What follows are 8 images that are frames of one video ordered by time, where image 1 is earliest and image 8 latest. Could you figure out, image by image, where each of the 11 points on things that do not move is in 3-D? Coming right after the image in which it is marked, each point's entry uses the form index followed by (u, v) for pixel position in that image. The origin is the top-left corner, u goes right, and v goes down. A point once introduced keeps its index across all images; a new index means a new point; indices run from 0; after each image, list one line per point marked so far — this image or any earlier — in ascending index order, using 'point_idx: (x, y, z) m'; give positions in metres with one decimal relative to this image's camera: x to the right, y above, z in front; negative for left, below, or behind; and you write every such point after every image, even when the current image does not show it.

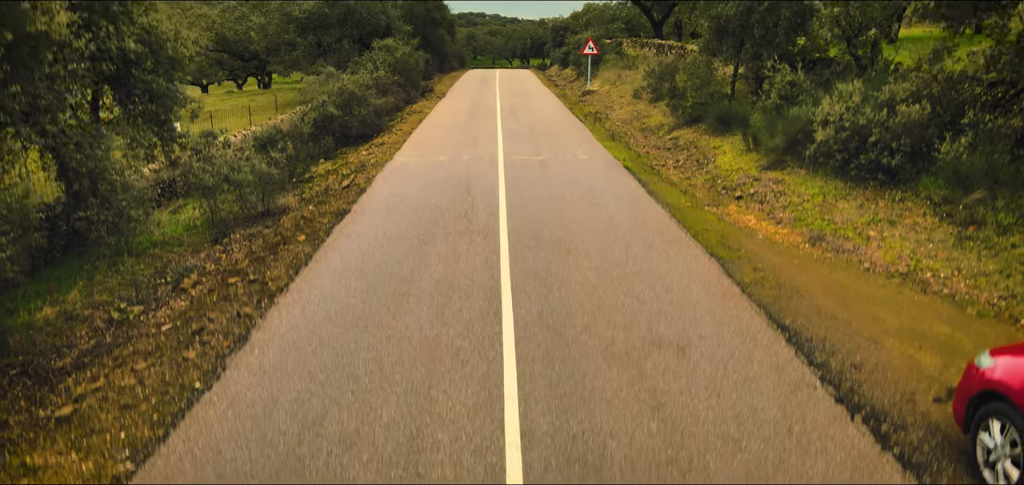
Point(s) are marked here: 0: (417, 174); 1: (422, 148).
0: (-1.9, +1.4, +11.3) m
1: (-2.3, +2.4, +14.1) m
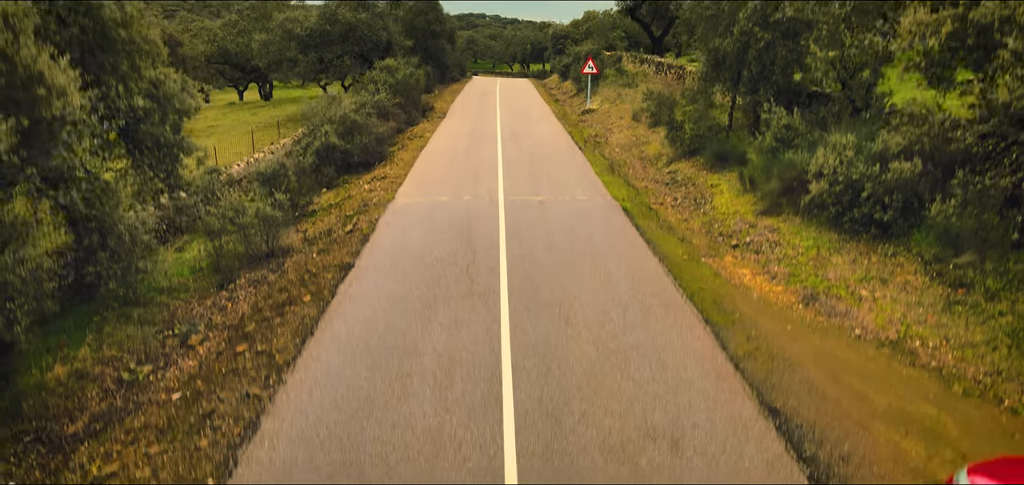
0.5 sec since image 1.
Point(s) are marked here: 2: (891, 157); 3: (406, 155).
0: (-1.9, +0.5, +11.5) m
1: (-2.3, +1.5, +14.3) m
2: (+6.8, +1.5, +9.8) m
3: (-3.6, +2.9, +18.5) m
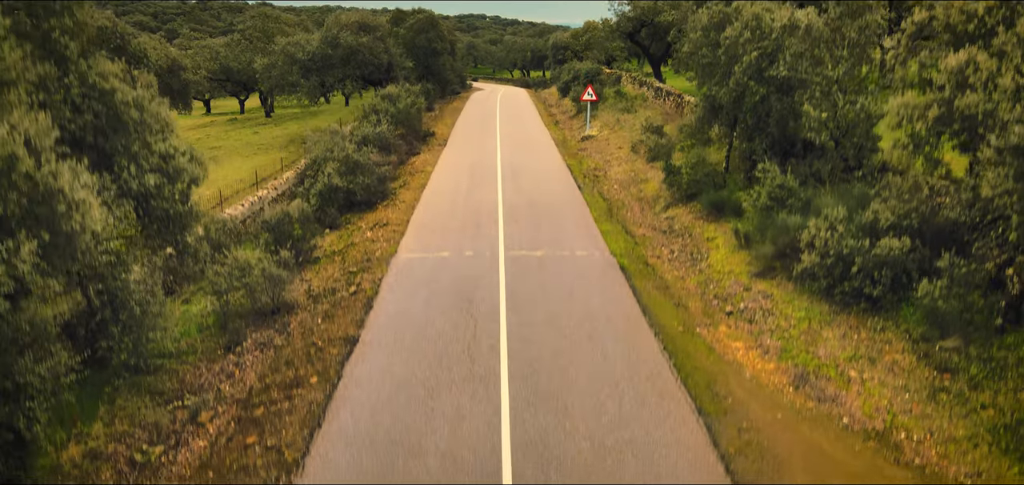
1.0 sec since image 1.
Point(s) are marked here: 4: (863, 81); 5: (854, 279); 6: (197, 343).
0: (-1.9, -0.8, +11.8) m
1: (-2.3, +0.2, +14.6) m
2: (+6.8, +0.2, +10.0) m
3: (-3.6, +1.6, +18.8) m
4: (+8.2, +3.8, +12.8) m
5: (+6.2, -0.7, +10.0) m
6: (-6.6, -2.1, +11.4) m
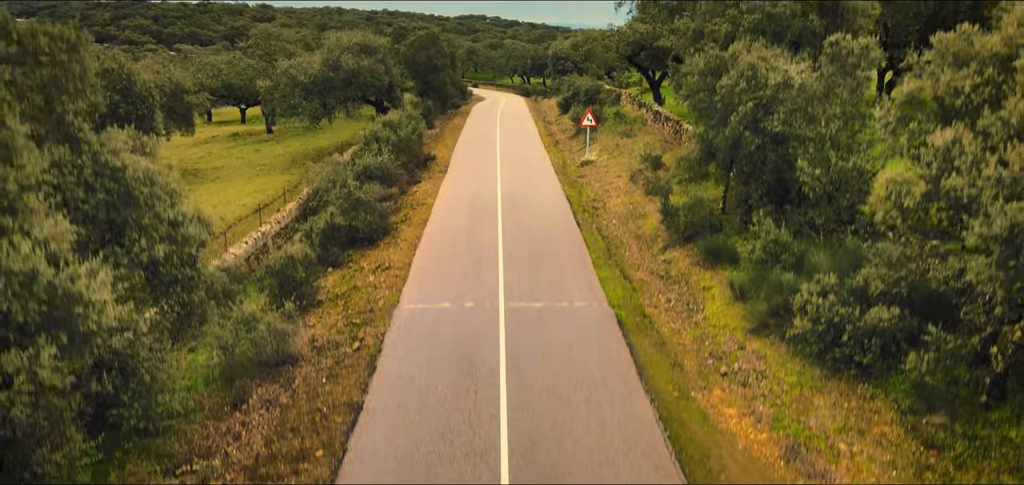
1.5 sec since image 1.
0: (-1.9, -2.1, +12.0) m
1: (-2.3, -1.1, +14.8) m
2: (+6.8, -1.1, +10.3) m
3: (-3.6, +0.4, +19.1) m
4: (+8.2, +2.5, +13.0) m
5: (+6.2, -1.9, +10.2) m
6: (-6.6, -3.4, +11.7) m
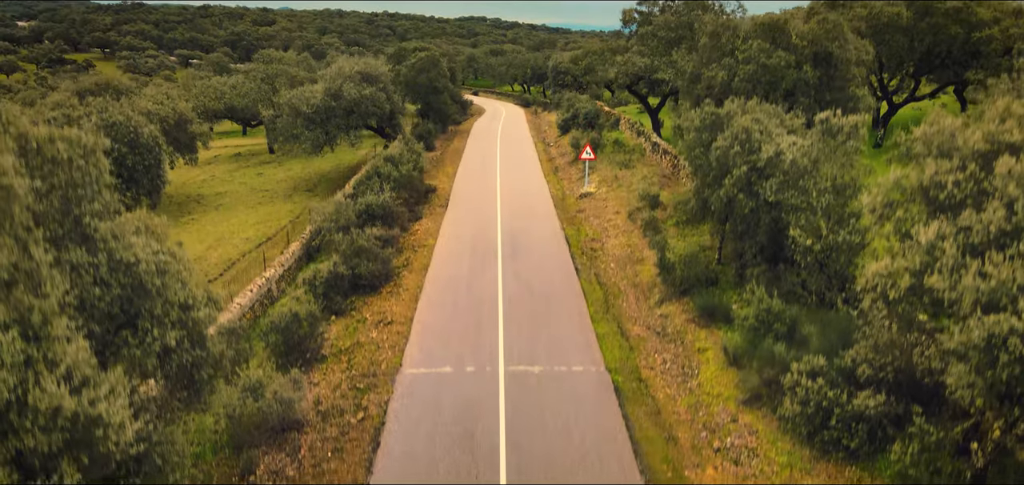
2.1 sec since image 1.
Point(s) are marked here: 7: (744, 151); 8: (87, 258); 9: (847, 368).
0: (-2.0, -3.8, +12.4) m
1: (-2.3, -2.7, +15.2) m
2: (+6.8, -2.7, +10.6) m
3: (-3.6, -1.3, +19.5) m
4: (+8.2, +0.8, +13.4) m
5: (+6.2, -3.6, +10.6) m
6: (-6.6, -5.0, +12.0) m
7: (+6.5, +2.5, +15.2) m
8: (-7.2, -0.3, +9.2) m
9: (+6.7, -2.5, +10.9) m
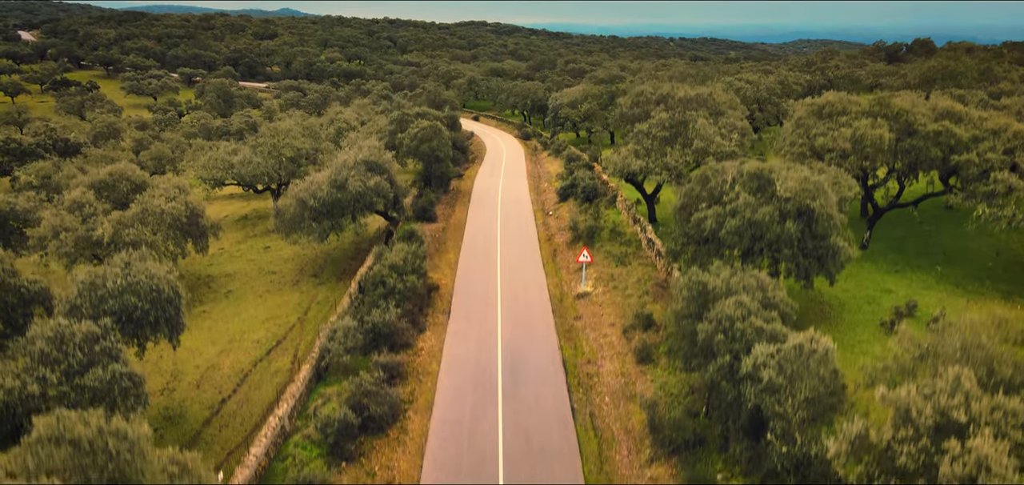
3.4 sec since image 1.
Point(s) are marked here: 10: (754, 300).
0: (-2.0, -9.2, +13.5) m
1: (-2.4, -8.2, +16.3) m
2: (+6.8, -8.2, +11.8) m
3: (-3.6, -6.8, +20.6) m
4: (+8.2, -4.6, +14.5) m
5: (+6.2, -9.0, +11.7) m
6: (-6.6, -10.4, +13.1) m
7: (+6.4, -2.9, +16.3) m
8: (-7.2, -5.7, +10.4) m
9: (+6.7, -7.9, +12.0) m
10: (+7.7, -1.8, +17.4) m
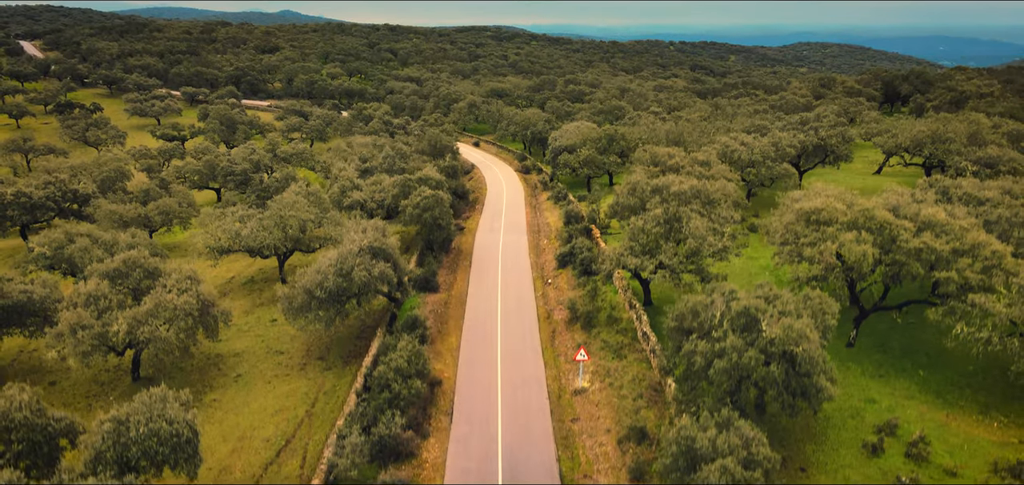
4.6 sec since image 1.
0: (-2.0, -14.8, +14.7) m
1: (-2.4, -13.8, +17.5) m
2: (+6.8, -13.8, +12.9) m
3: (-3.6, -12.4, +21.8) m
4: (+8.2, -10.2, +15.7) m
5: (+6.2, -14.6, +12.9) m
6: (-6.6, -16.1, +14.3) m
7: (+6.4, -8.5, +17.5) m
8: (-7.2, -11.3, +11.6) m
9: (+6.6, -13.5, +13.2) m
10: (+7.7, -7.4, +18.6) m
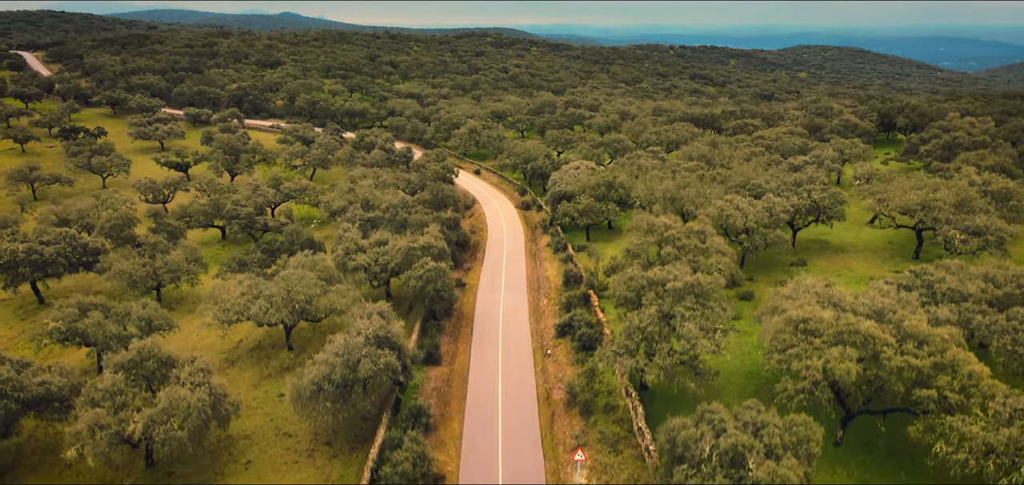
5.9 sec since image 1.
0: (-2.0, -21.0, +16.0) m
1: (-2.3, -20.0, +18.8) m
2: (+6.8, -20.0, +14.2) m
3: (-3.6, -18.7, +23.1) m
4: (+8.2, -16.4, +17.0) m
5: (+6.2, -20.8, +14.2) m
6: (-6.6, -22.3, +15.6) m
7: (+6.5, -14.8, +18.9) m
8: (-7.2, -17.5, +12.9) m
9: (+6.7, -19.7, +14.5) m
10: (+7.7, -13.7, +19.9) m
